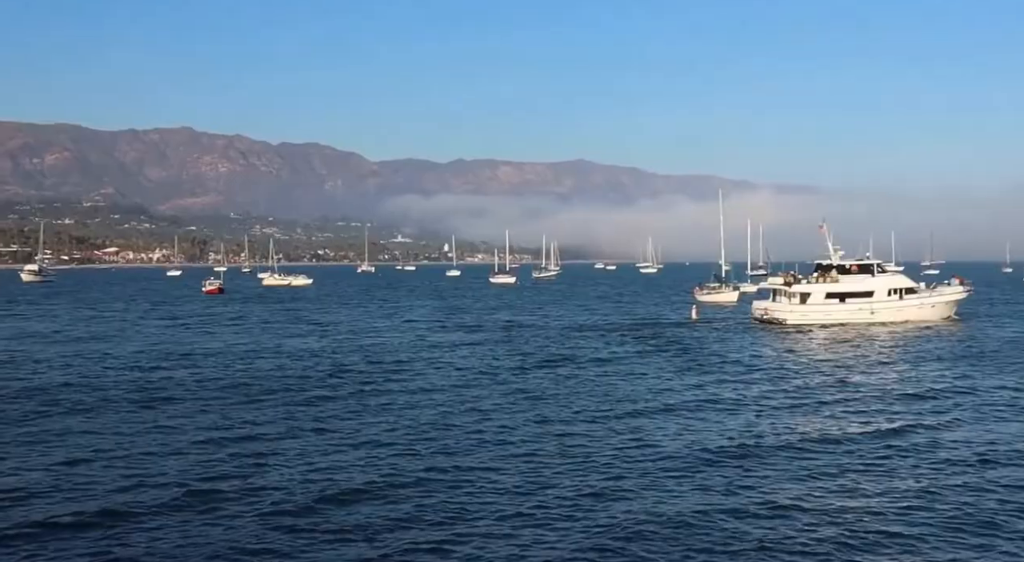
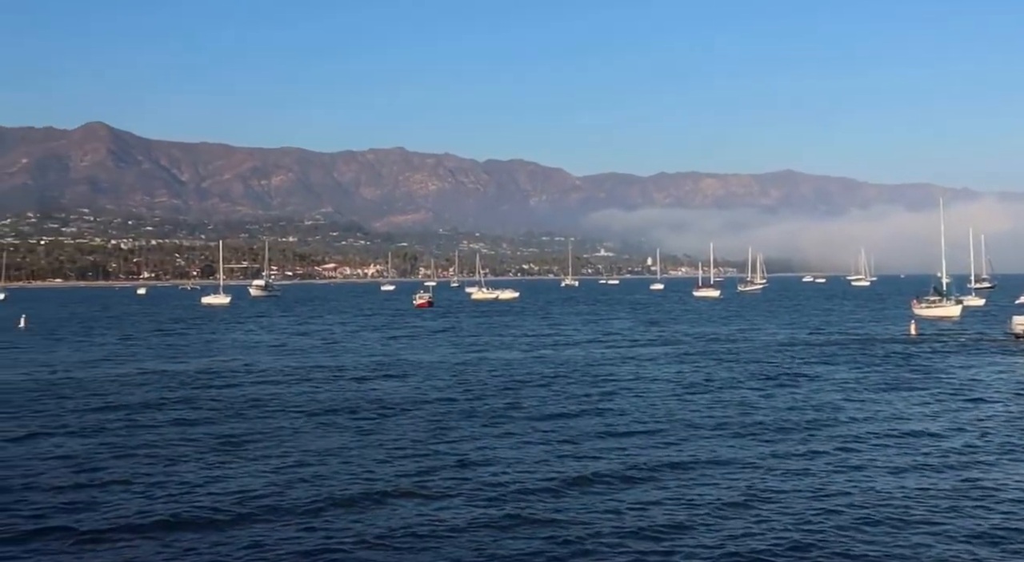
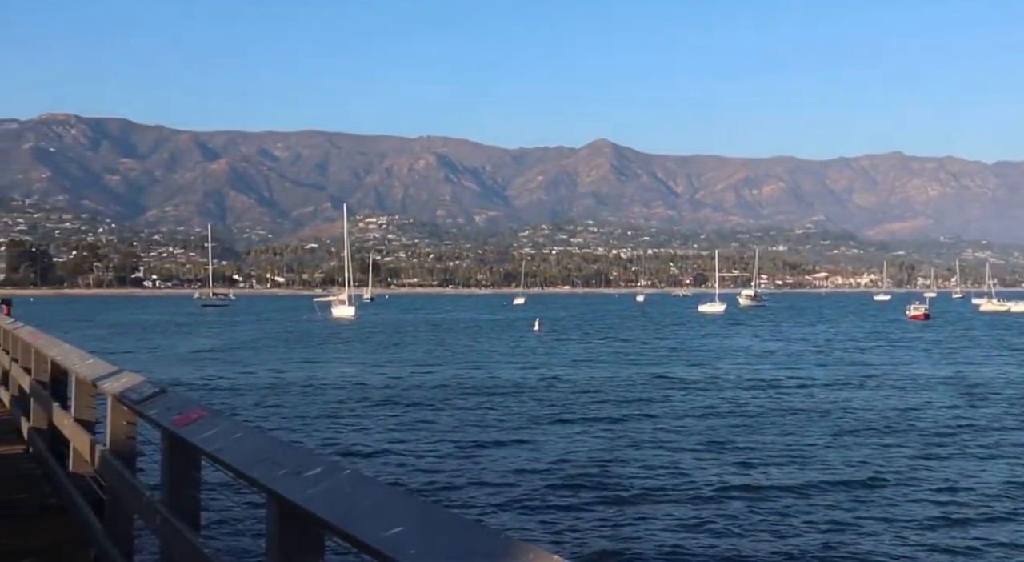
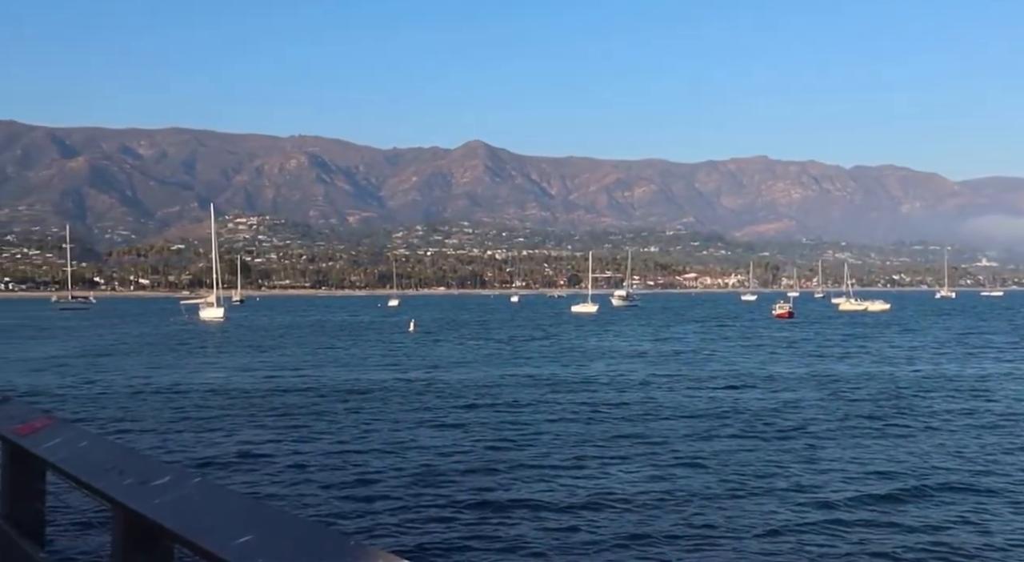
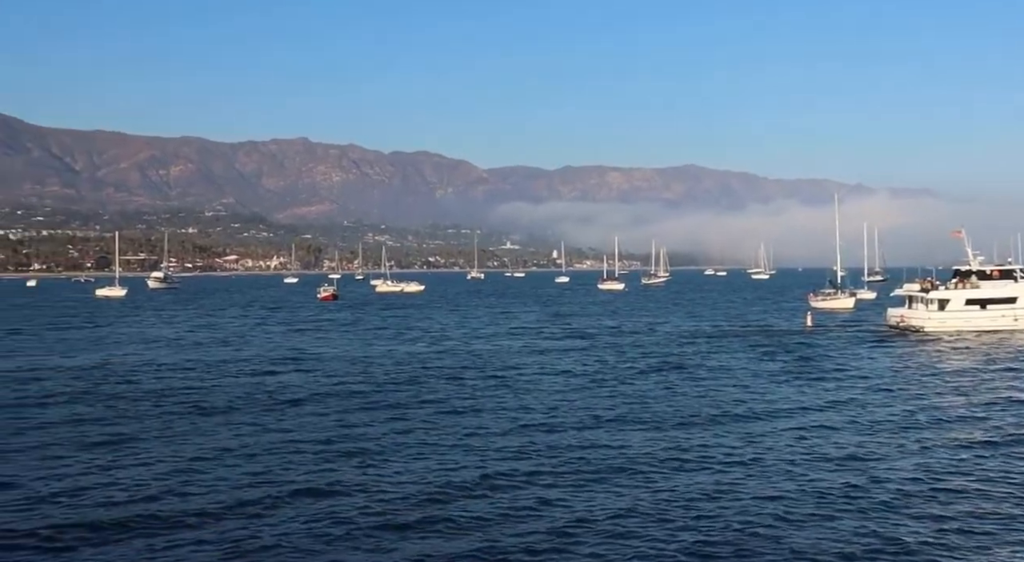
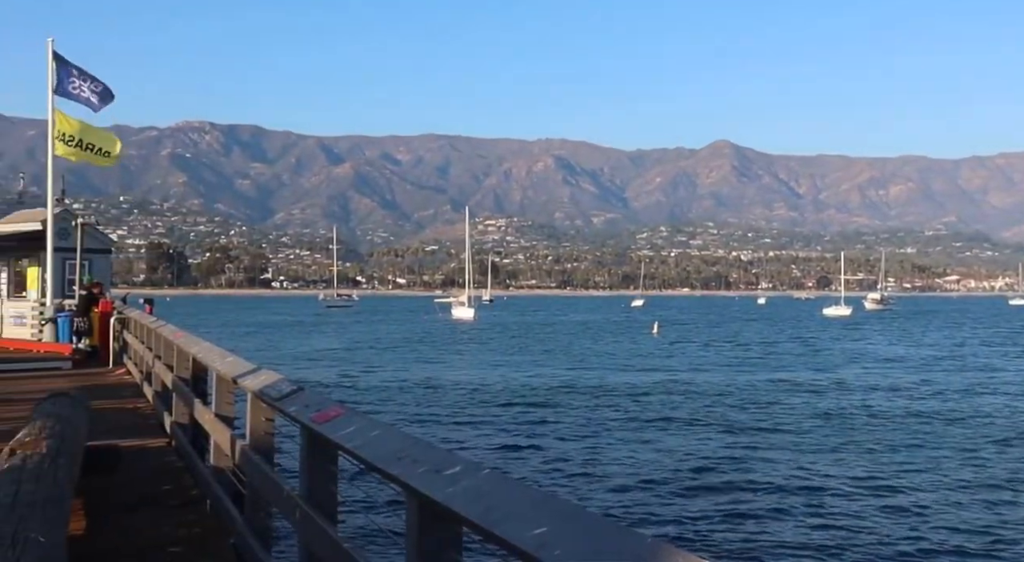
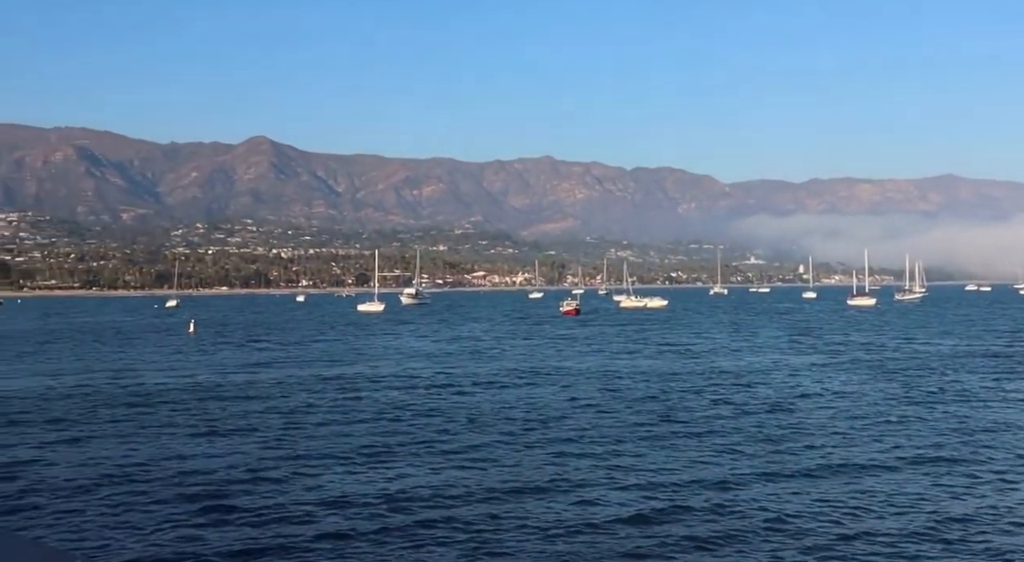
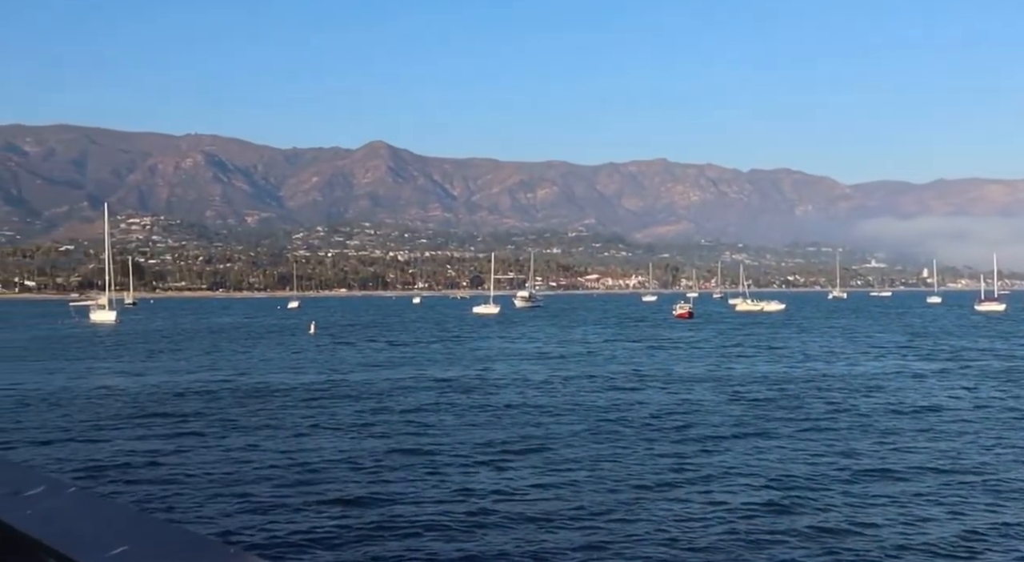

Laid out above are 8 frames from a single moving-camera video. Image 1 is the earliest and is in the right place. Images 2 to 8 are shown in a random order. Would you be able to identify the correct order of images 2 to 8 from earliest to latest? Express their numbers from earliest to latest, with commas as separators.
5, 2, 7, 8, 4, 3, 6
